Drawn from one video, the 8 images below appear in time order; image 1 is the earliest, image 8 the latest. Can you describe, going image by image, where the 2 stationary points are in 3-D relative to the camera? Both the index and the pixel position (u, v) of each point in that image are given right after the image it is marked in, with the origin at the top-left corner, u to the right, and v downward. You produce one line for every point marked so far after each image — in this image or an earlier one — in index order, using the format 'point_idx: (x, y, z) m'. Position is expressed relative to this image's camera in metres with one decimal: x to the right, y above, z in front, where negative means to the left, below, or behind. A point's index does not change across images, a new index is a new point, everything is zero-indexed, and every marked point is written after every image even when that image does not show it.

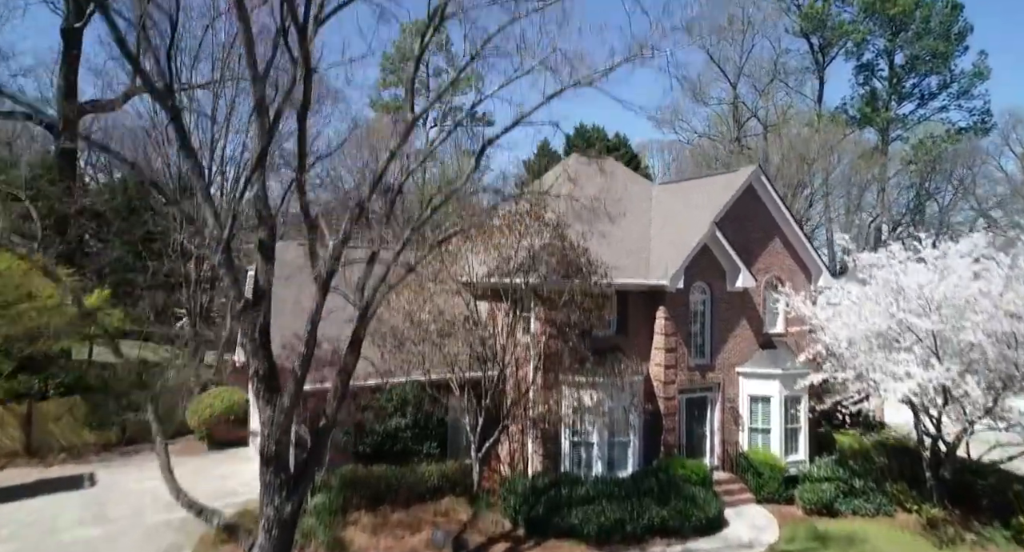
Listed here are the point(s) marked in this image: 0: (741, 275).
0: (+3.6, 0.0, +12.9) m
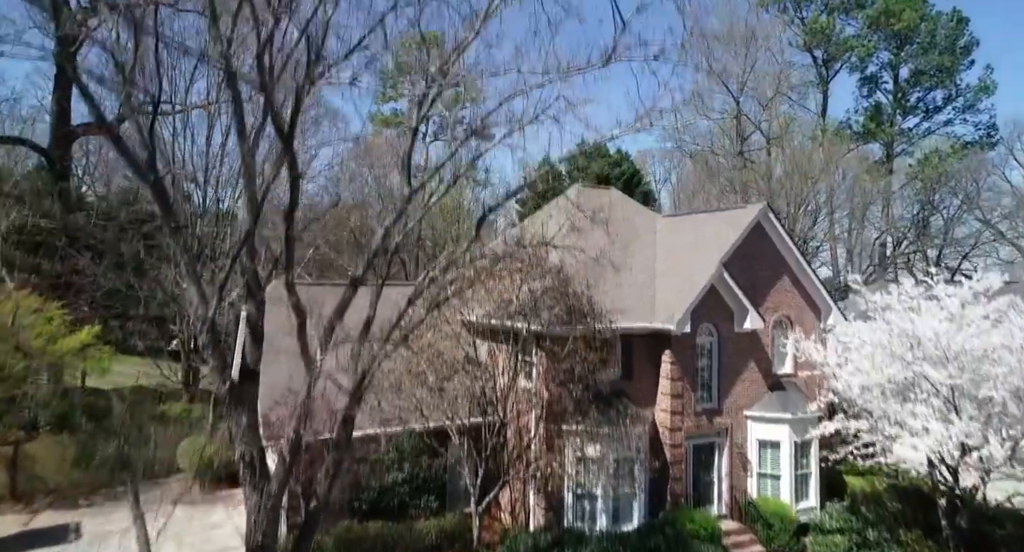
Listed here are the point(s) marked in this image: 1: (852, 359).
0: (+3.6, -0.6, +12.5) m
1: (+5.1, -1.3, +12.2) m
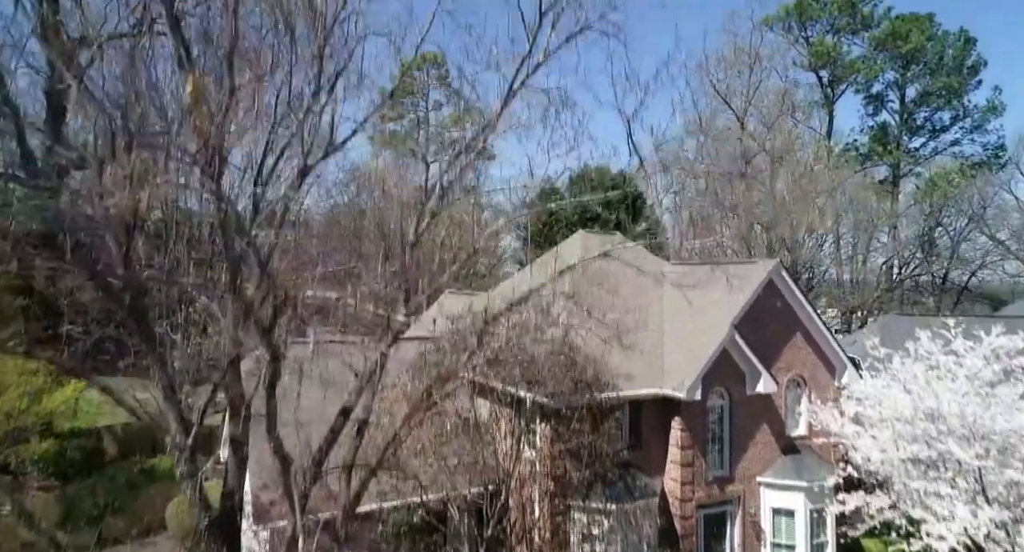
0: (+3.7, -1.5, +12.0) m
1: (+5.1, -2.2, +11.6) m
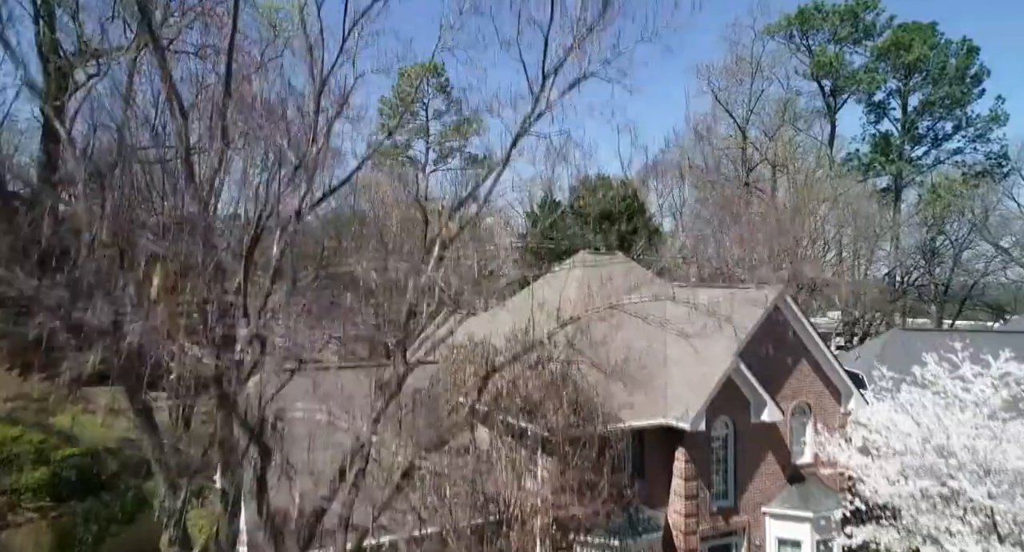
0: (+3.7, -1.9, +11.8) m
1: (+5.1, -2.6, +11.4) m
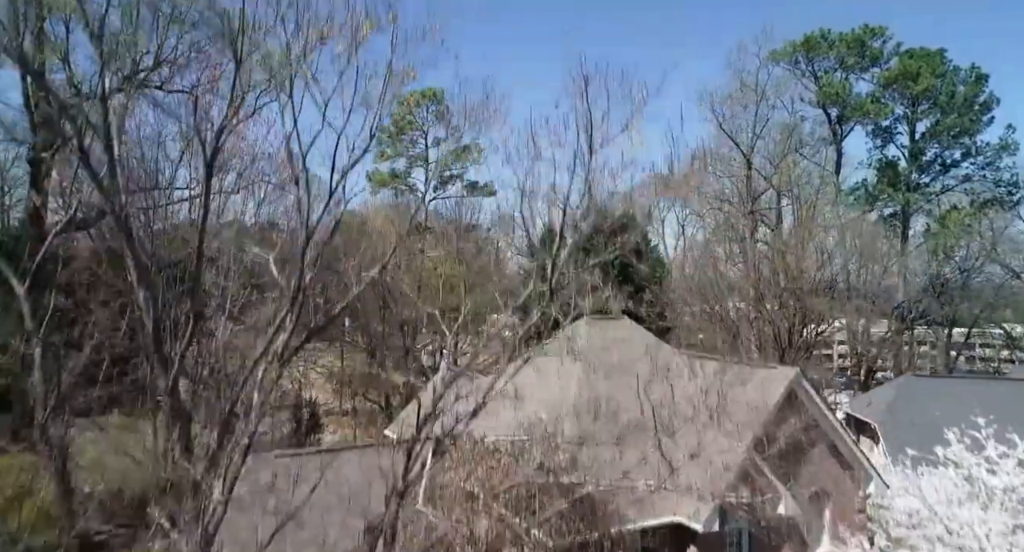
0: (+3.9, -1.8, +10.9) m
1: (+5.4, -2.4, +10.5) m
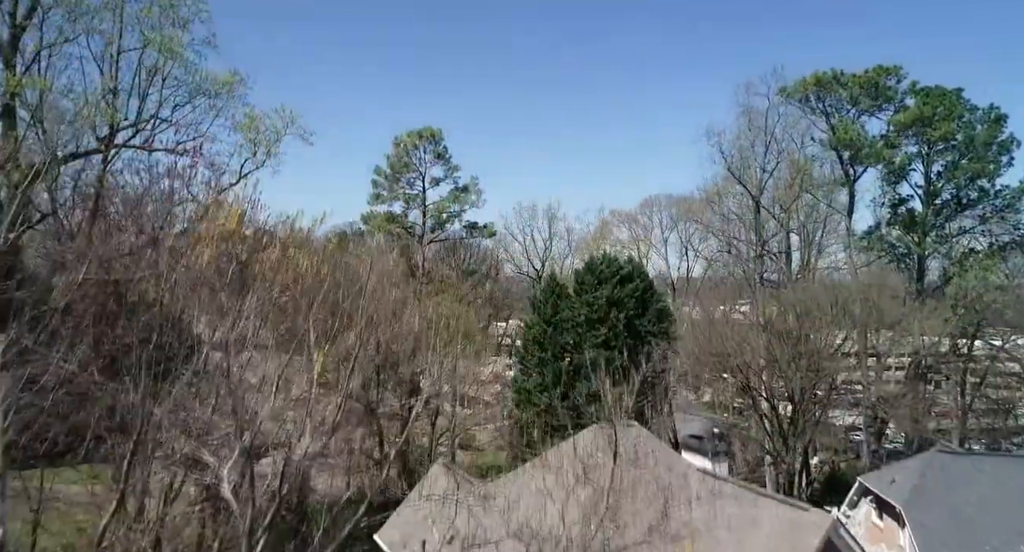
0: (+4.3, -2.8, +9.6) m
1: (+5.8, -3.4, +9.1) m
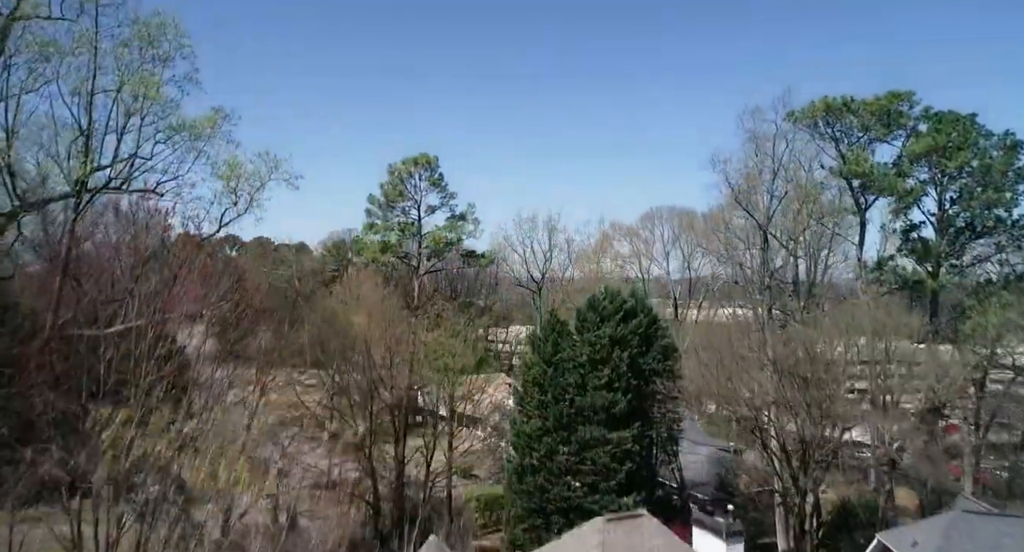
0: (+4.4, -1.8, +8.3) m
1: (+5.8, -2.4, +7.8) m
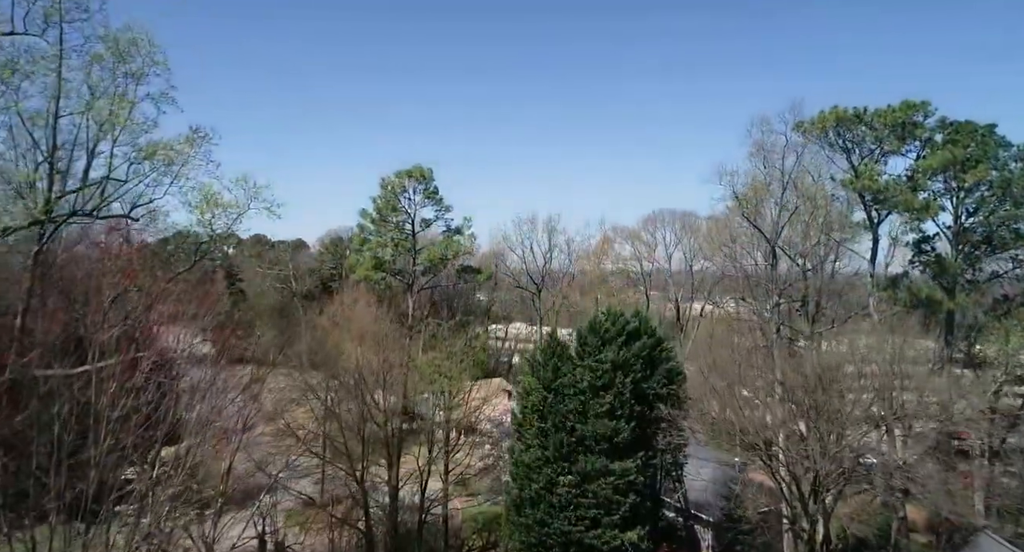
0: (+4.2, -2.6, +7.0) m
1: (+5.7, -3.2, +6.5) m
